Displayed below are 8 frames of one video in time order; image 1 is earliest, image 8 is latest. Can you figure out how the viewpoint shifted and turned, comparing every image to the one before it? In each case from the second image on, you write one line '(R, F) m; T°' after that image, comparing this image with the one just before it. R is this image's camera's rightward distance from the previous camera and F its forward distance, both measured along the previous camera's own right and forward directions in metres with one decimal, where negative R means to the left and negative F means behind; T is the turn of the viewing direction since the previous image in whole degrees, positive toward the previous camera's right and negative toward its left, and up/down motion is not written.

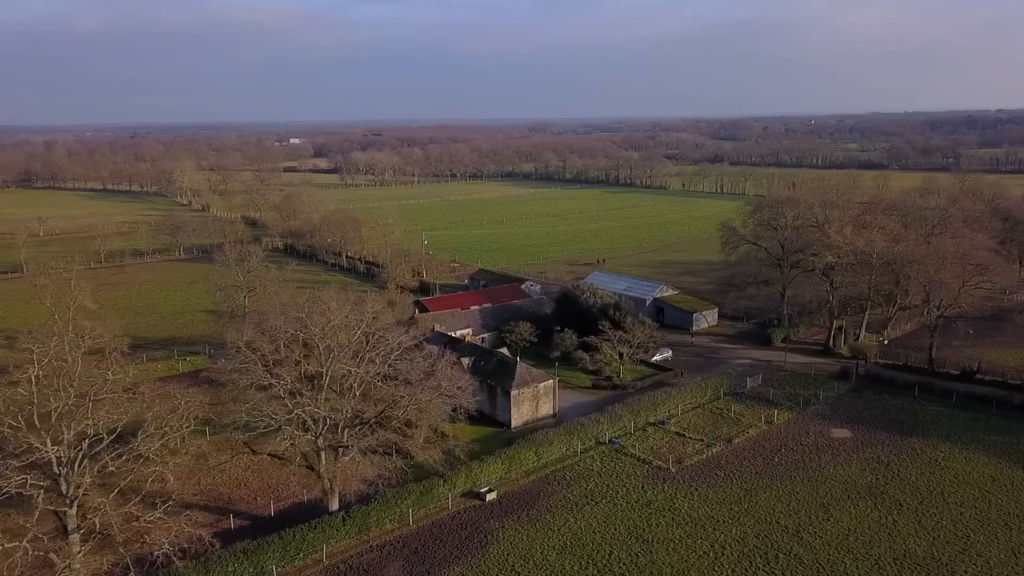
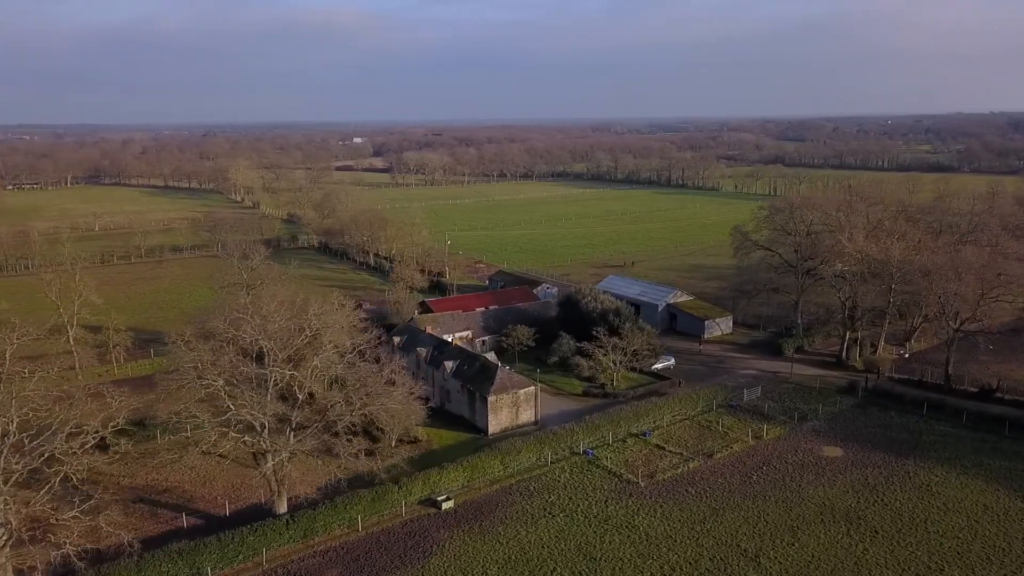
(+3.3, +0.8) m; -4°
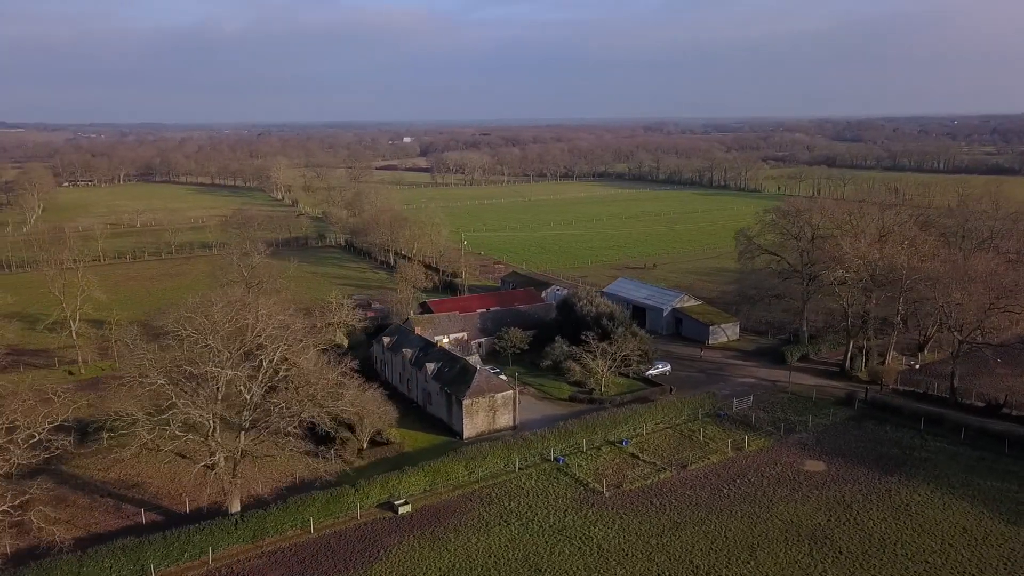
(+2.9, +0.5) m; -4°
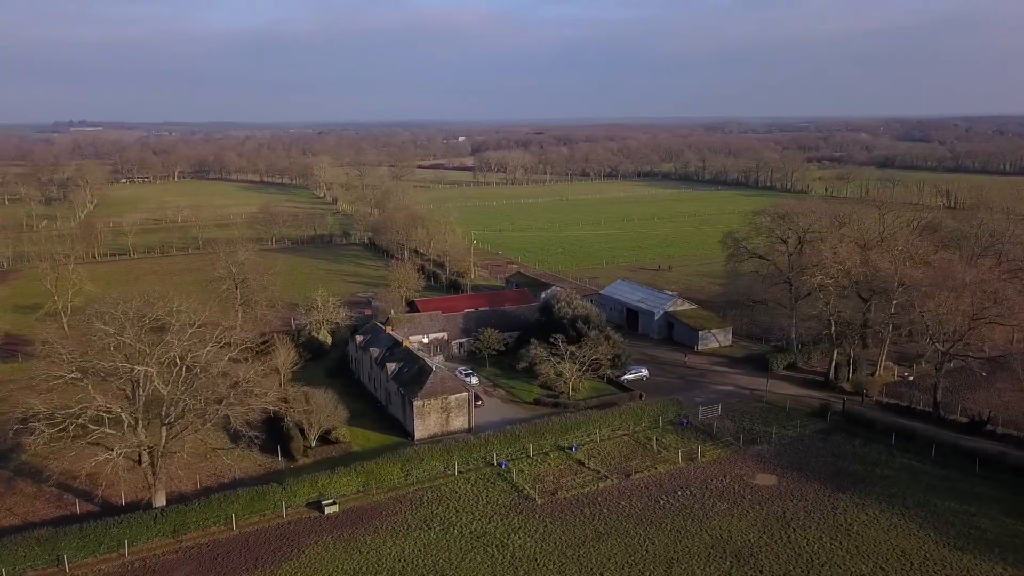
(+4.0, +0.6) m; -4°
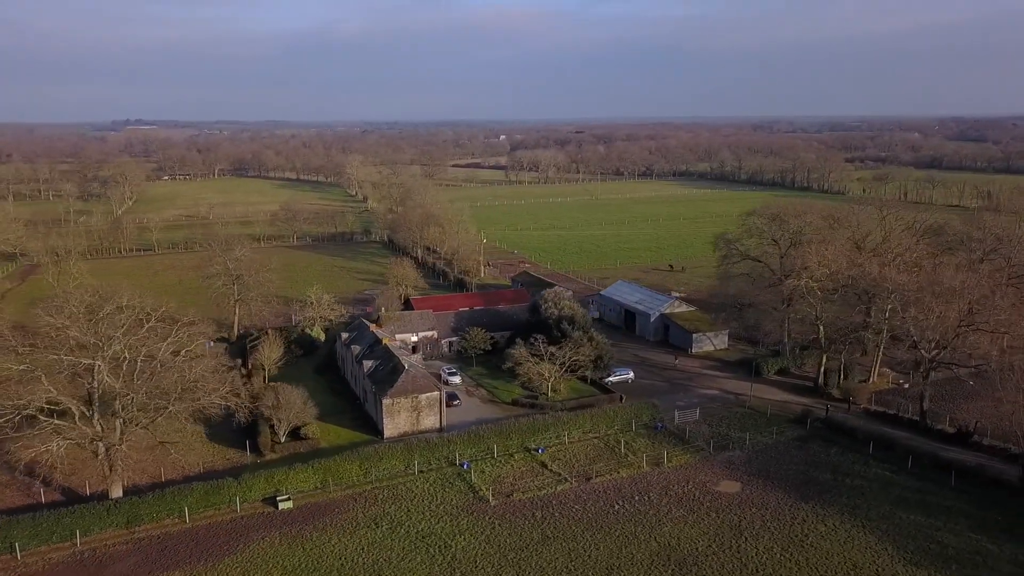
(+2.8, +0.3) m; -3°
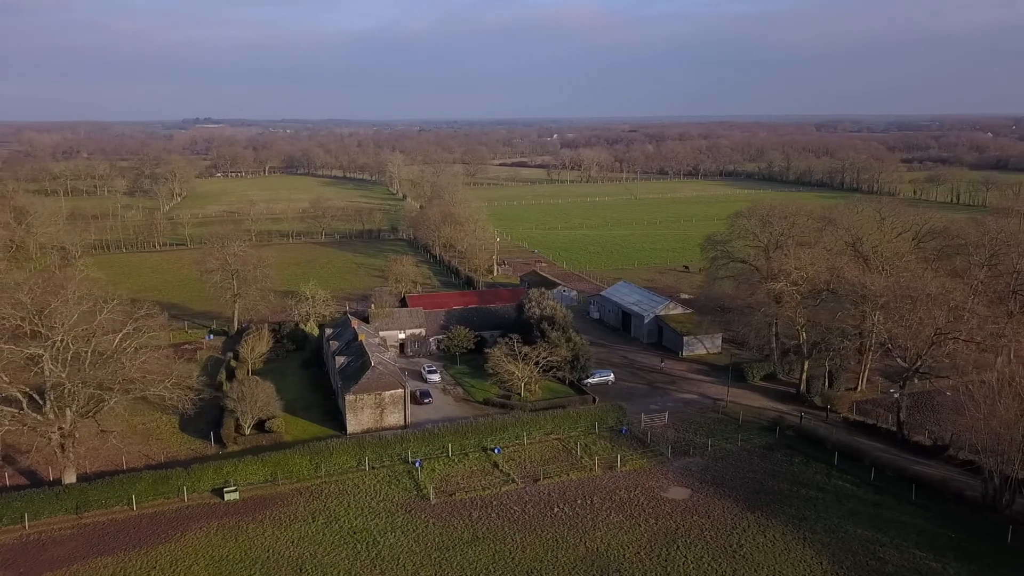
(+3.6, +0.3) m; -4°
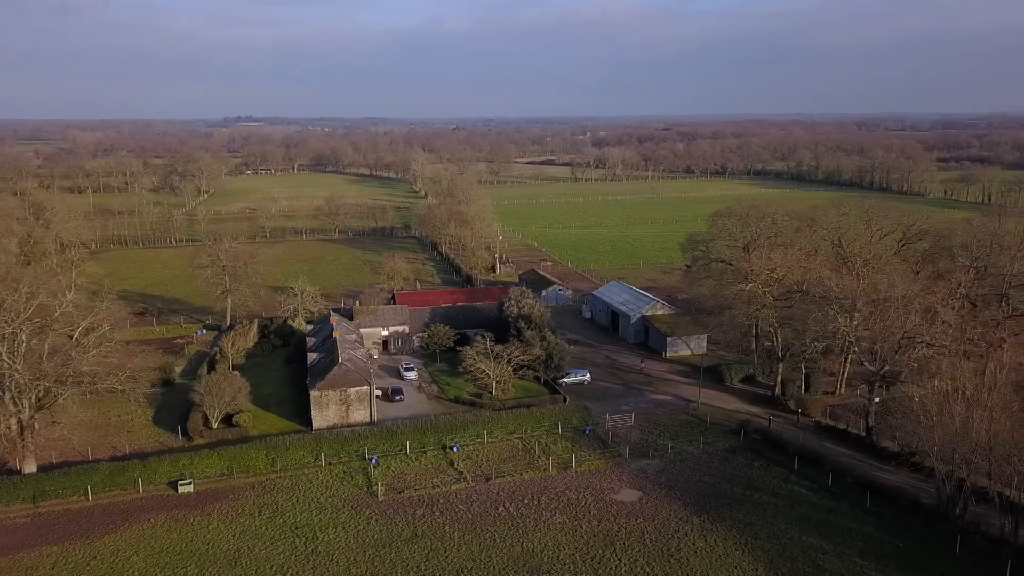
(+2.8, +0.1) m; -3°
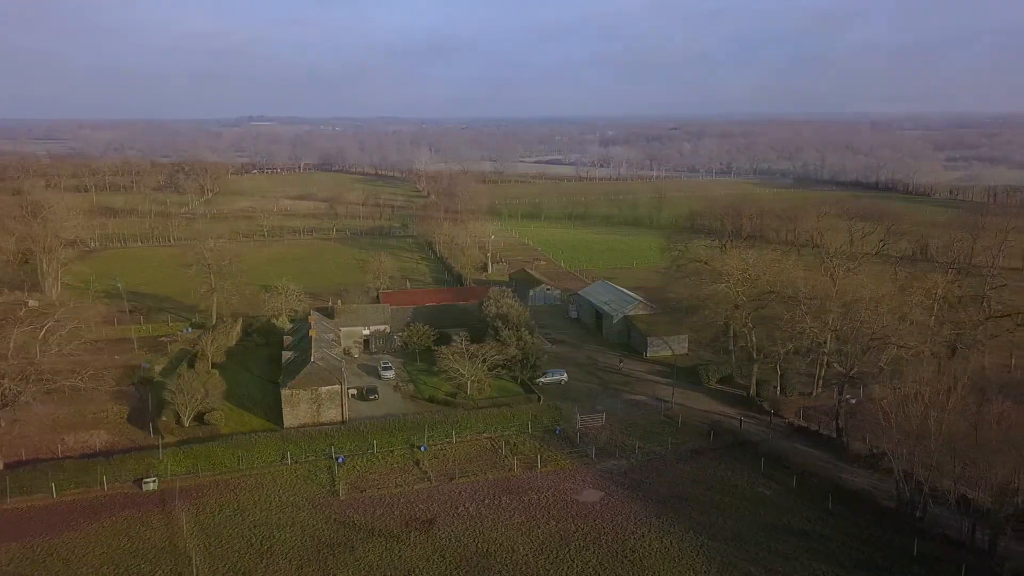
(+1.6, +0.1) m; -1°
